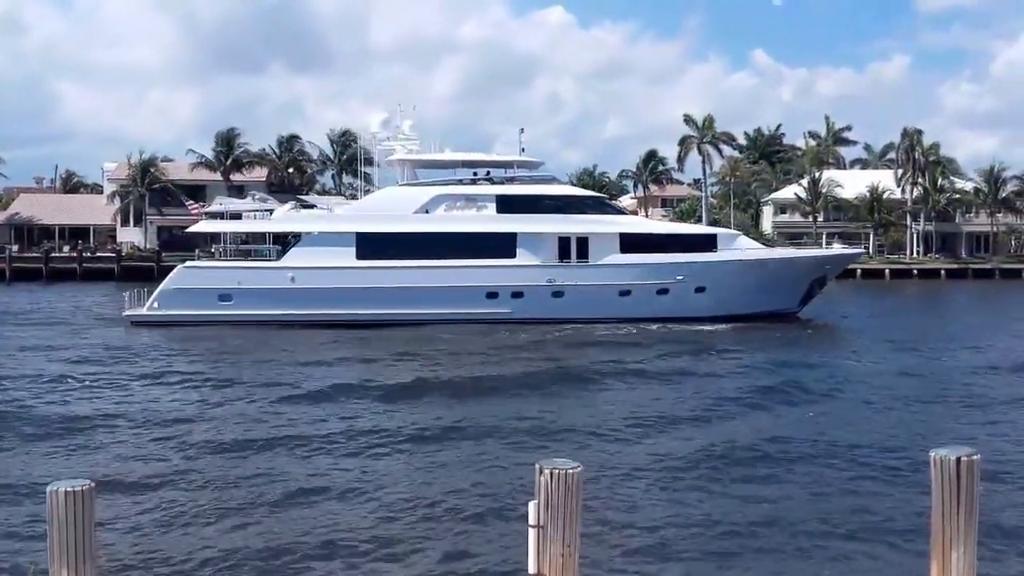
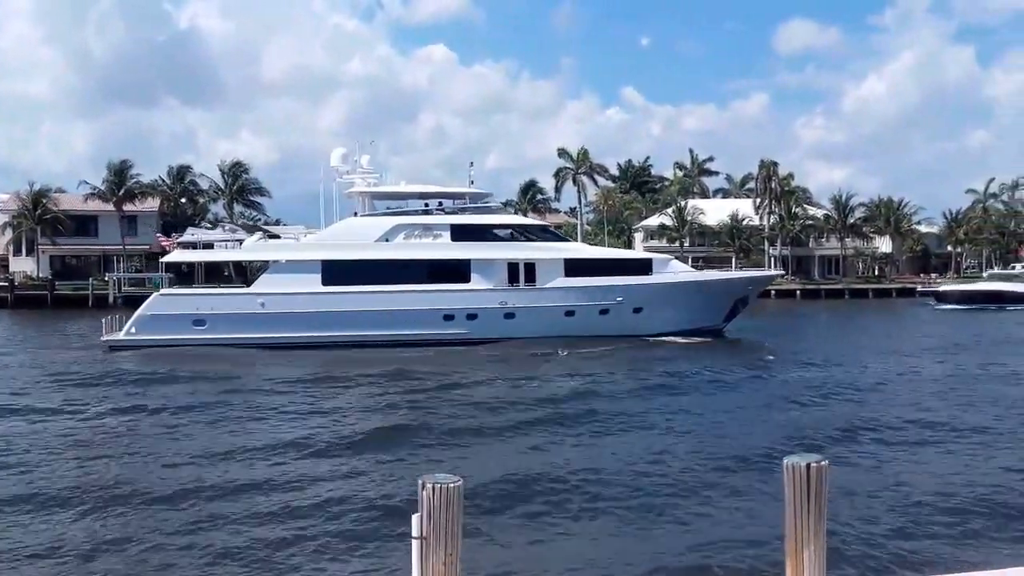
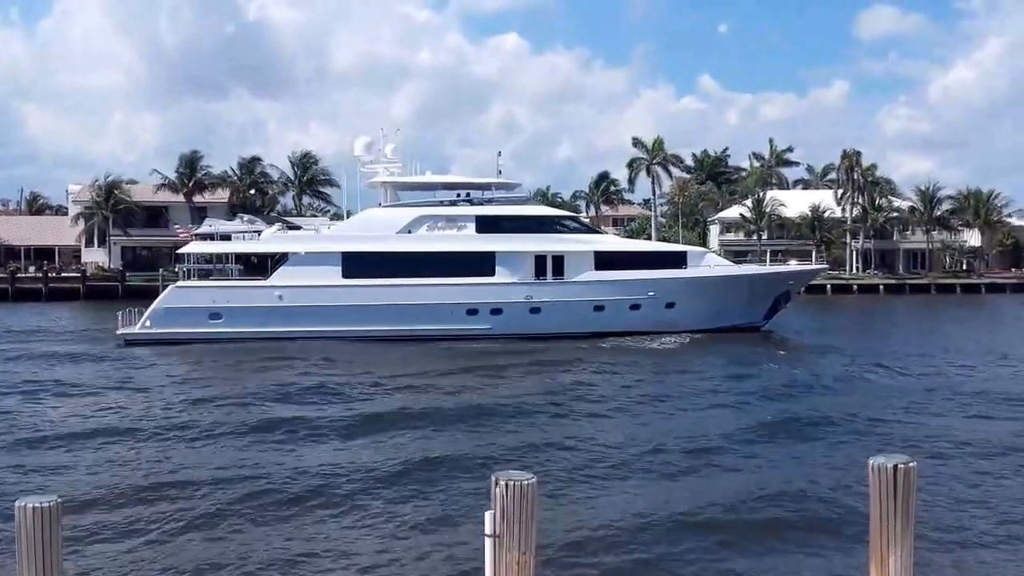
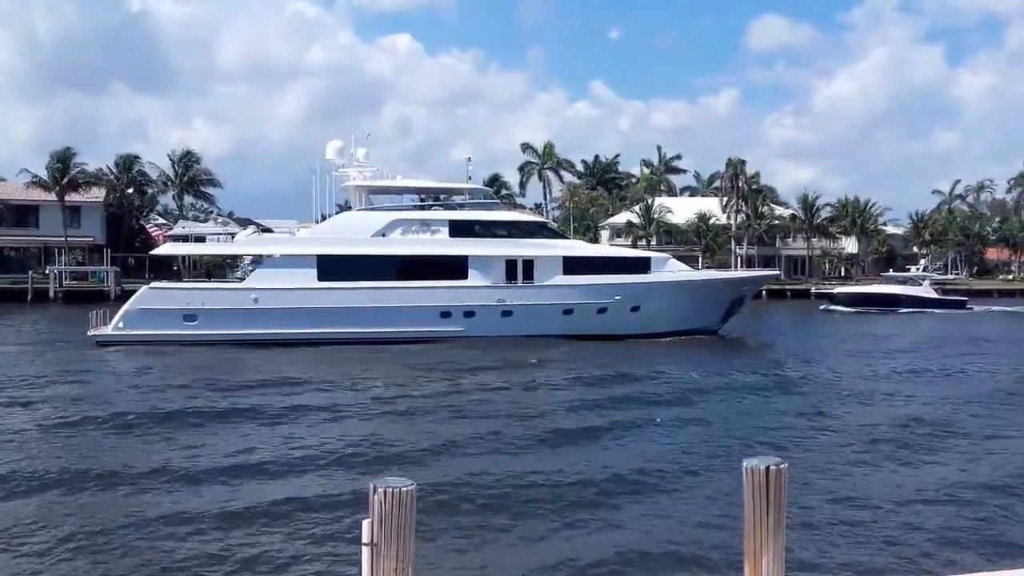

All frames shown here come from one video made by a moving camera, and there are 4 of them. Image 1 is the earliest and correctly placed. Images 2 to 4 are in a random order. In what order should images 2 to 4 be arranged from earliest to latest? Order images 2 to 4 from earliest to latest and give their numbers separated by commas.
3, 2, 4
